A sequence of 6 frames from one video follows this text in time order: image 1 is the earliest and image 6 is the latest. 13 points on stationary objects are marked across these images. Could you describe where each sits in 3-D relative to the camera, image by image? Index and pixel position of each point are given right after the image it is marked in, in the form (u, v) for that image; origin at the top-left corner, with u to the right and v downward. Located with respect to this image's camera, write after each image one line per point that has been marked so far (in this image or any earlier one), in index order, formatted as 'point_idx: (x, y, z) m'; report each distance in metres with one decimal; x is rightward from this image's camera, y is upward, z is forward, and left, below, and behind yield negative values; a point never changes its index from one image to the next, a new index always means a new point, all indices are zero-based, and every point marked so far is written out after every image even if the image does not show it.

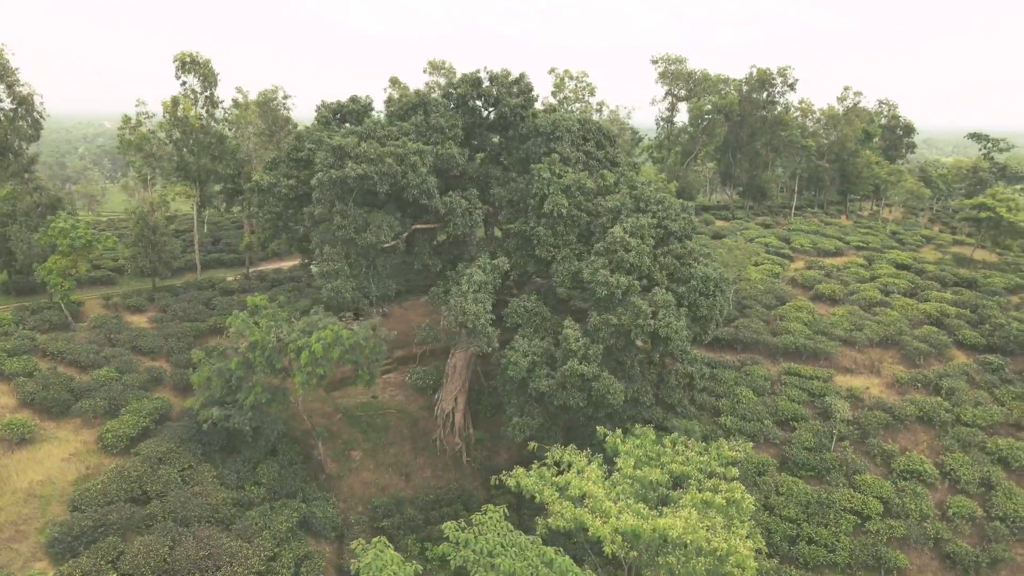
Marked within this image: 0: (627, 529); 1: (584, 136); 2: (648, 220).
0: (+1.3, -2.8, +8.7) m
1: (+1.4, +2.9, +14.1) m
2: (+2.4, +1.1, +12.9) m
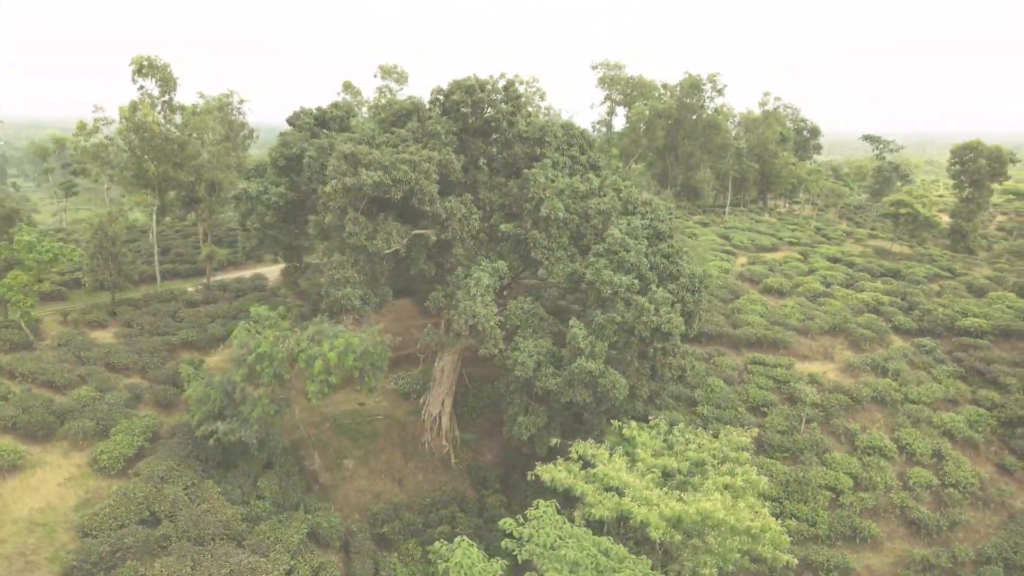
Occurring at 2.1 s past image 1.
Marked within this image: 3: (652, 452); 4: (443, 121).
0: (+1.9, -2.8, +9.2) m
1: (+1.1, +2.9, +14.6) m
2: (+2.3, +1.2, +13.6) m
3: (+2.1, -2.4, +11.0) m
4: (-1.3, +3.0, +13.4) m
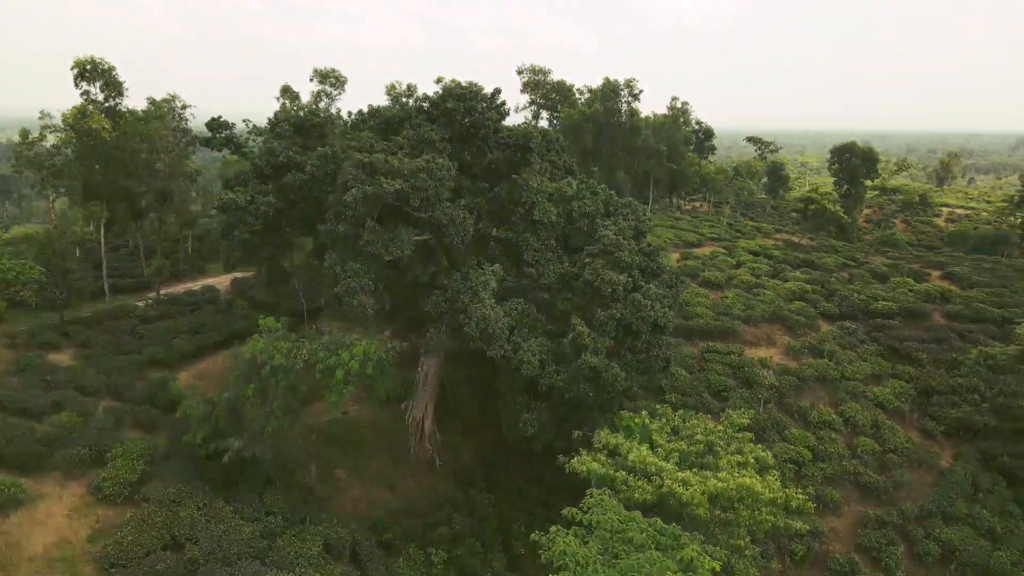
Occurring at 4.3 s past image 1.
0: (+2.6, -2.7, +10.0) m
1: (+0.7, +2.9, +15.2) m
2: (+2.1, +1.2, +14.4) m
3: (+2.4, -2.3, +11.8) m
4: (-1.5, +2.9, +13.6) m
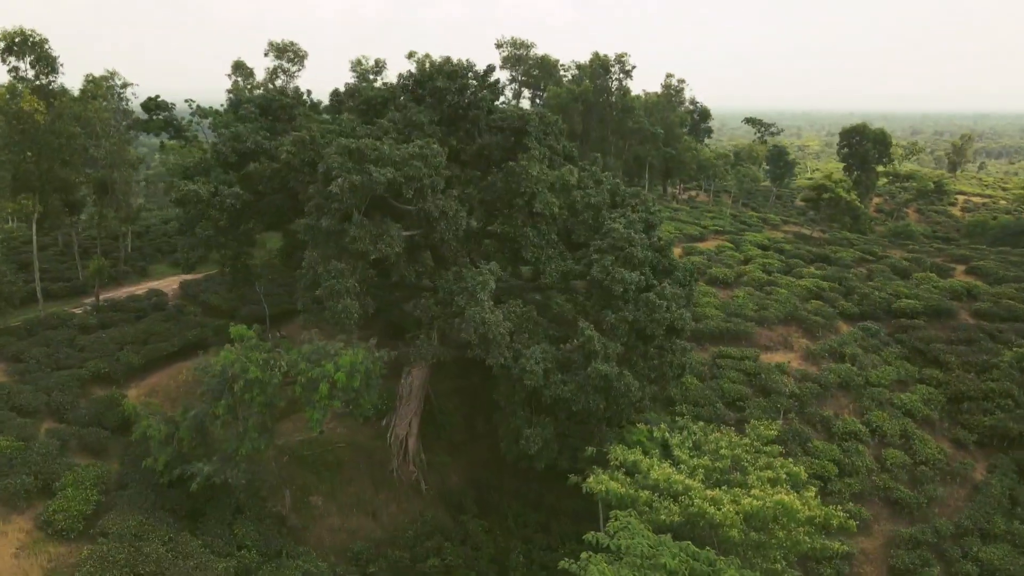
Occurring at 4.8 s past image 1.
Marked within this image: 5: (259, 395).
0: (+2.6, -2.8, +8.8) m
1: (+0.7, +2.8, +14.0) m
2: (+2.1, +1.2, +13.2) m
3: (+2.5, -2.4, +10.6) m
4: (-1.5, +2.8, +12.4) m
5: (-3.5, -1.5, +10.4) m
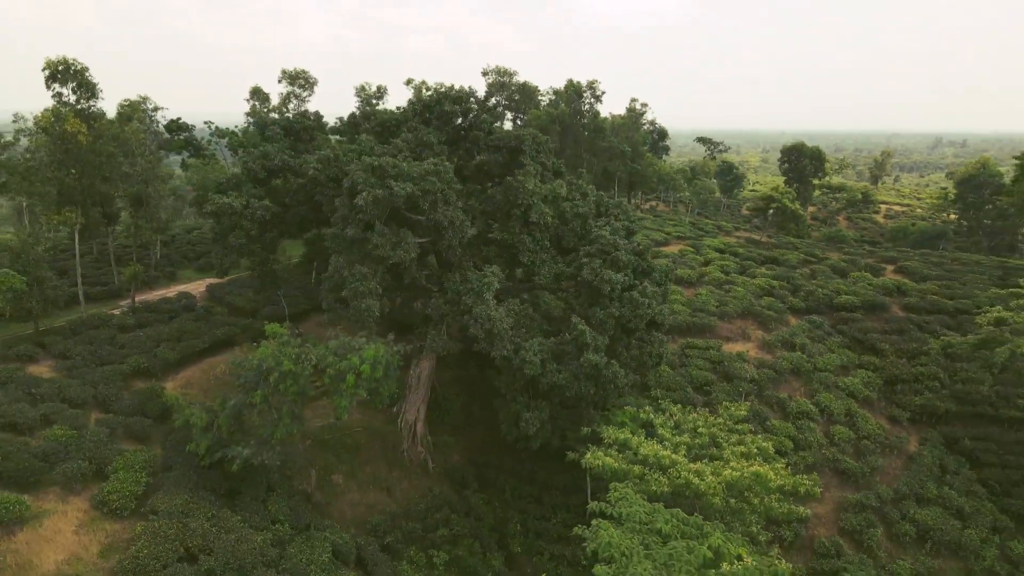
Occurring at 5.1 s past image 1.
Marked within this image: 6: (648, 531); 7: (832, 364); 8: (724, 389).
0: (+2.9, -2.7, +10.3) m
1: (+0.5, +2.9, +15.4) m
2: (+2.0, +1.2, +14.7) m
3: (+2.6, -2.3, +12.1) m
4: (-1.5, +2.9, +13.6) m
5: (-3.3, -1.4, +11.4) m
6: (+1.6, -2.9, +9.1) m
7: (+8.2, -2.0, +19.4) m
8: (+4.9, -2.3, +17.5) m
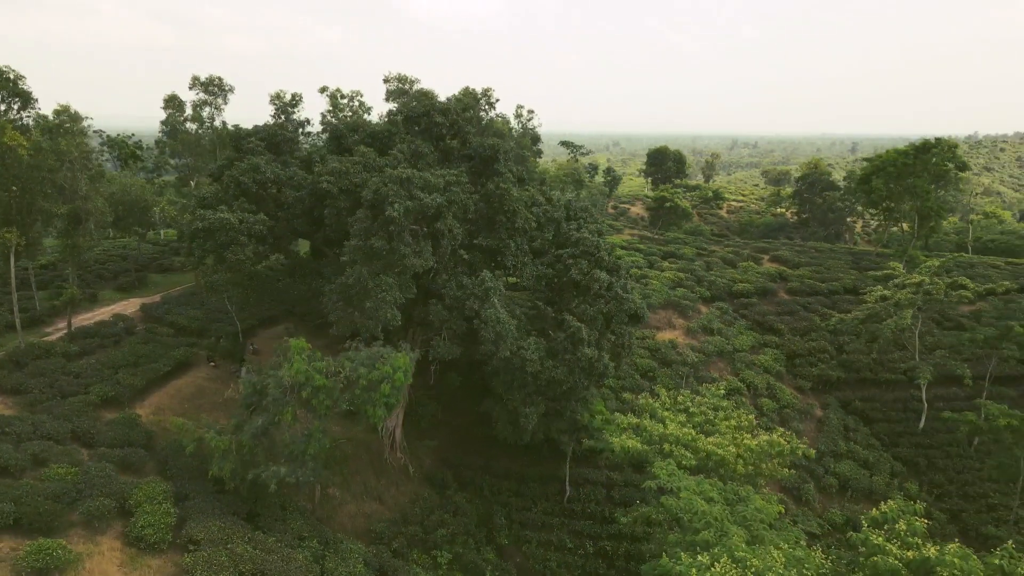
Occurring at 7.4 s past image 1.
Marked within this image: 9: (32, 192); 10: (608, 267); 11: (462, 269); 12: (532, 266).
0: (+3.5, -2.6, +11.7) m
1: (-0.2, +2.8, +16.1) m
2: (+1.5, +1.3, +15.7) m
3: (+2.8, -2.2, +13.4) m
4: (-1.8, +2.7, +13.9) m
5: (-2.8, -1.6, +11.4) m
6: (+2.6, -2.8, +10.3) m
7: (+6.7, -1.7, +21.7) m
8: (+3.9, -2.2, +19.1) m
9: (-8.9, +1.8, +14.0) m
10: (+1.9, +0.4, +15.3) m
11: (-1.0, +0.4, +14.4) m
12: (+0.4, +0.4, +15.0) m
